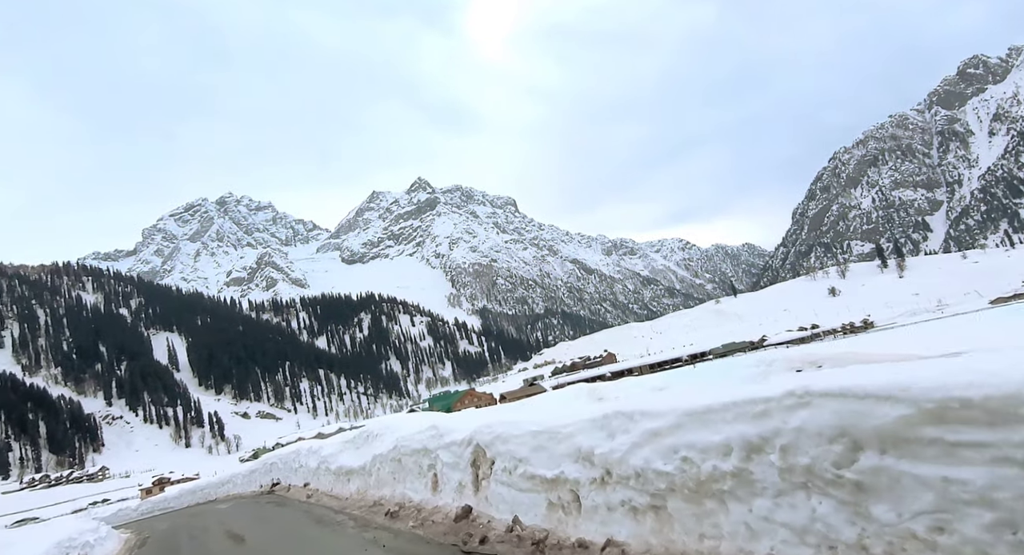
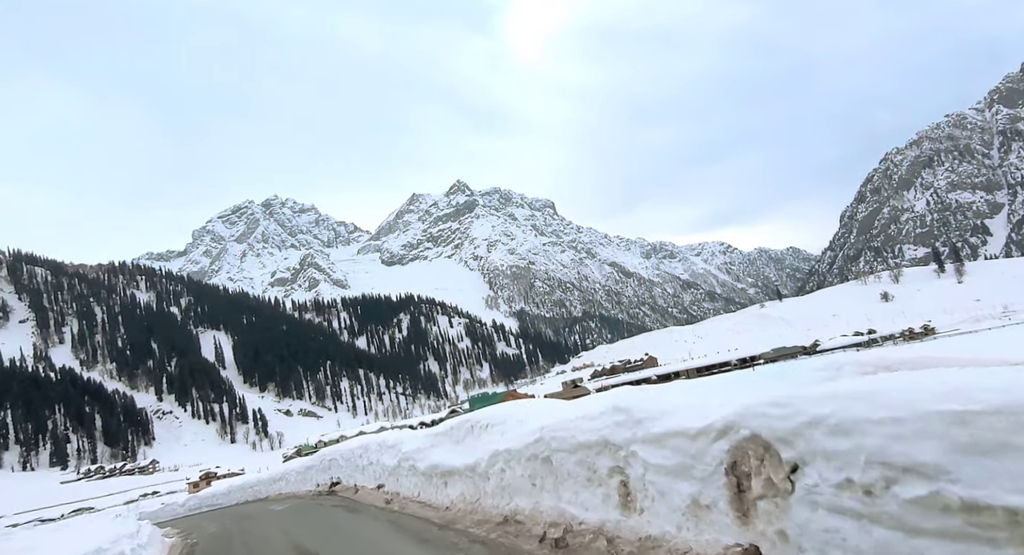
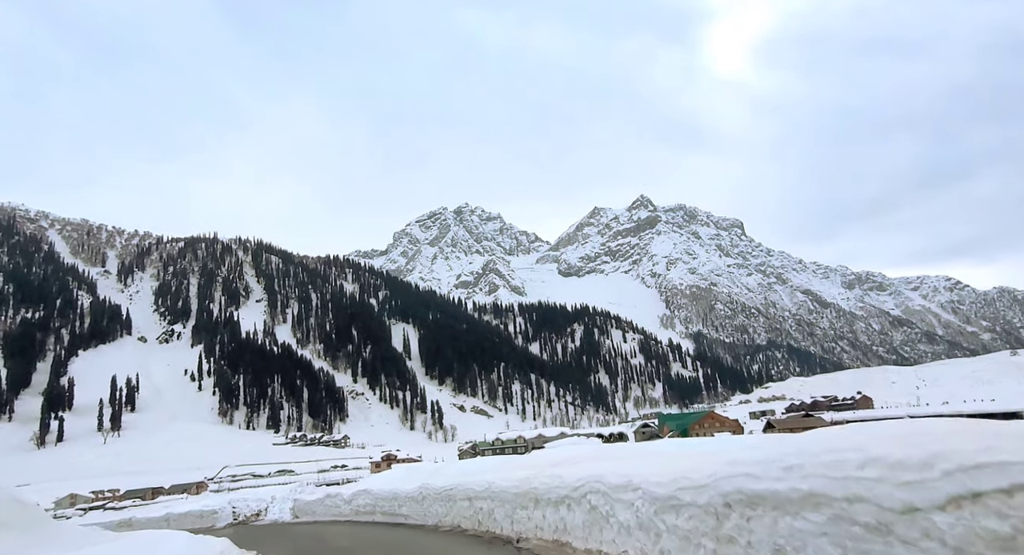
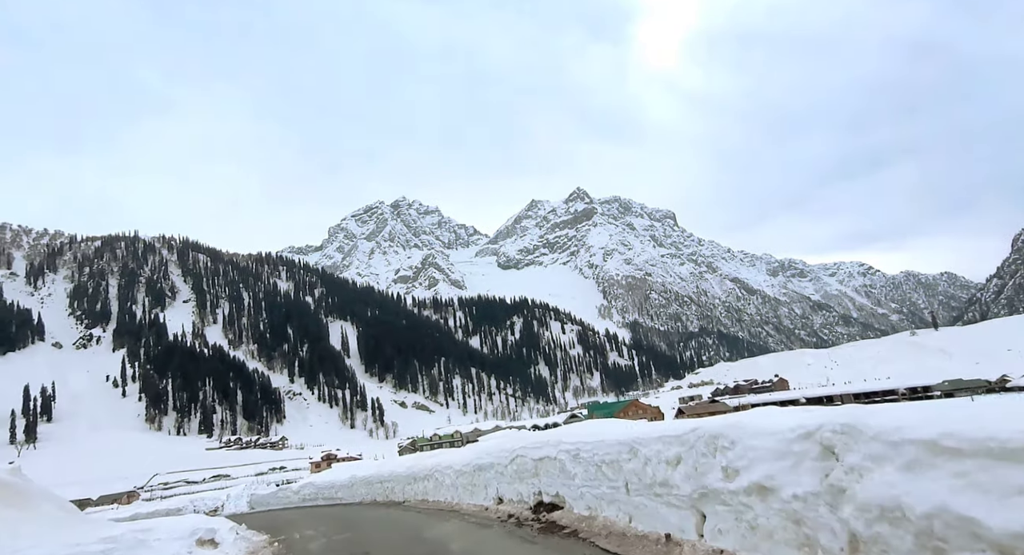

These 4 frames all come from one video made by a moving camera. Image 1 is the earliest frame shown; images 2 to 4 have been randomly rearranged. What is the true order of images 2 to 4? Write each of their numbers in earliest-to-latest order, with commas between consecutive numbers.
2, 4, 3
